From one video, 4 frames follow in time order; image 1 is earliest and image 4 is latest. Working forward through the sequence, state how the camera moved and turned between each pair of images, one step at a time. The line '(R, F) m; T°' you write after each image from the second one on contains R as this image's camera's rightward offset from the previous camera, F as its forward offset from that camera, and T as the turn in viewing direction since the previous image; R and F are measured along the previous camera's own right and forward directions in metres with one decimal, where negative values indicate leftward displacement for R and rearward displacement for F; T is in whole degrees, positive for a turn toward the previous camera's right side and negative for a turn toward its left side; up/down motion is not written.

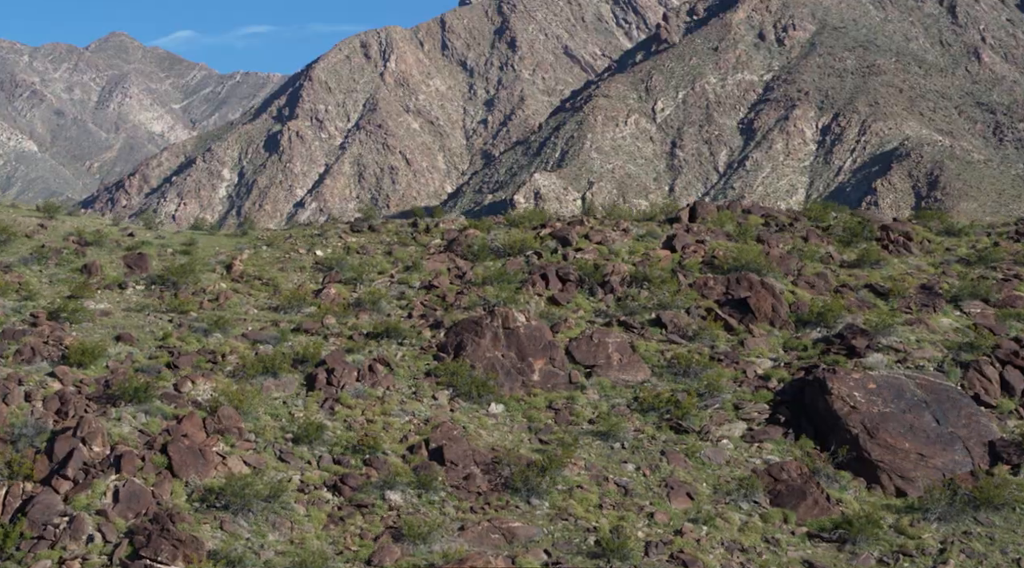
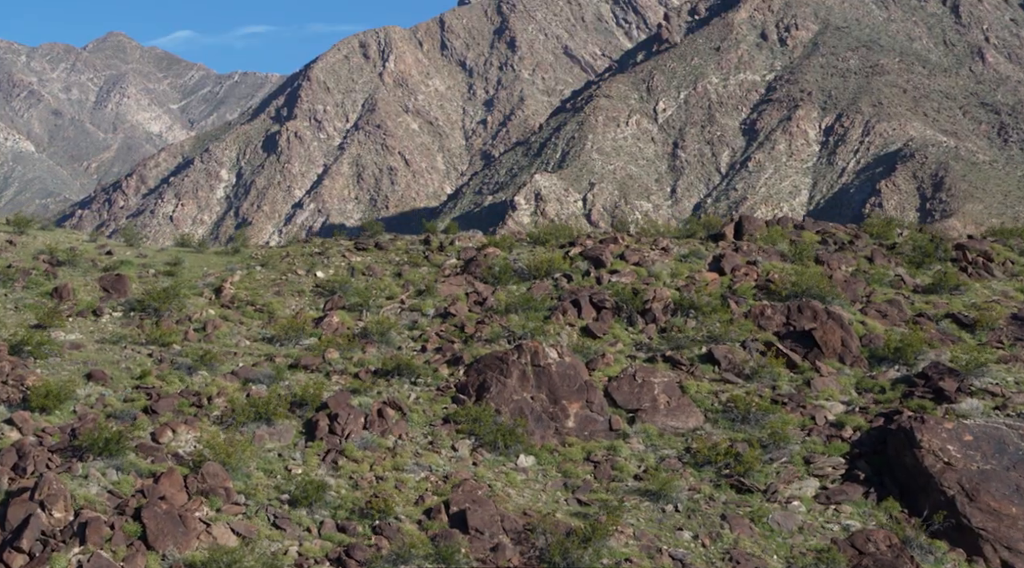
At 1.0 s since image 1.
(-0.5, +4.1) m; 0°
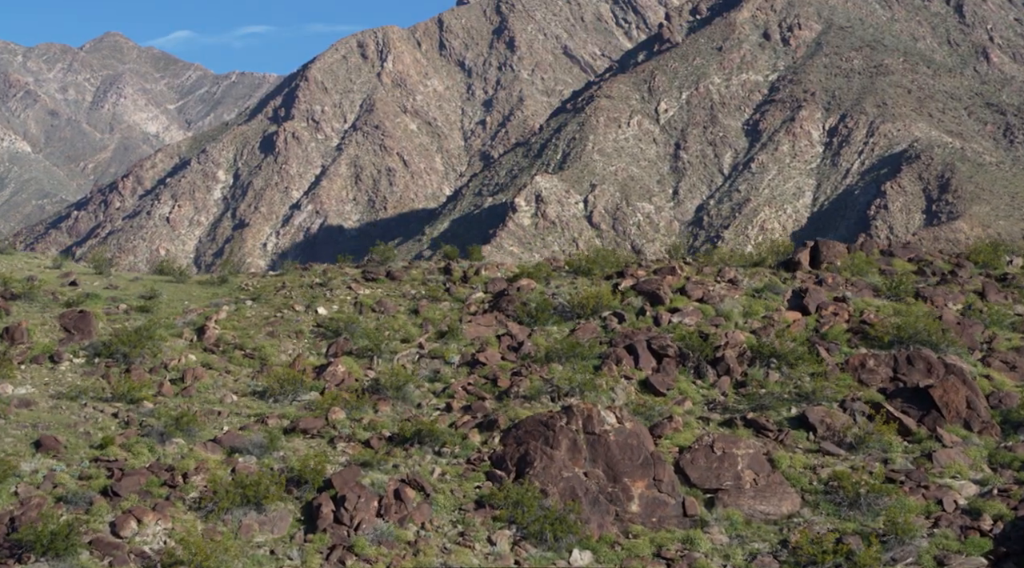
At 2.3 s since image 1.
(-0.7, +5.1) m; 0°
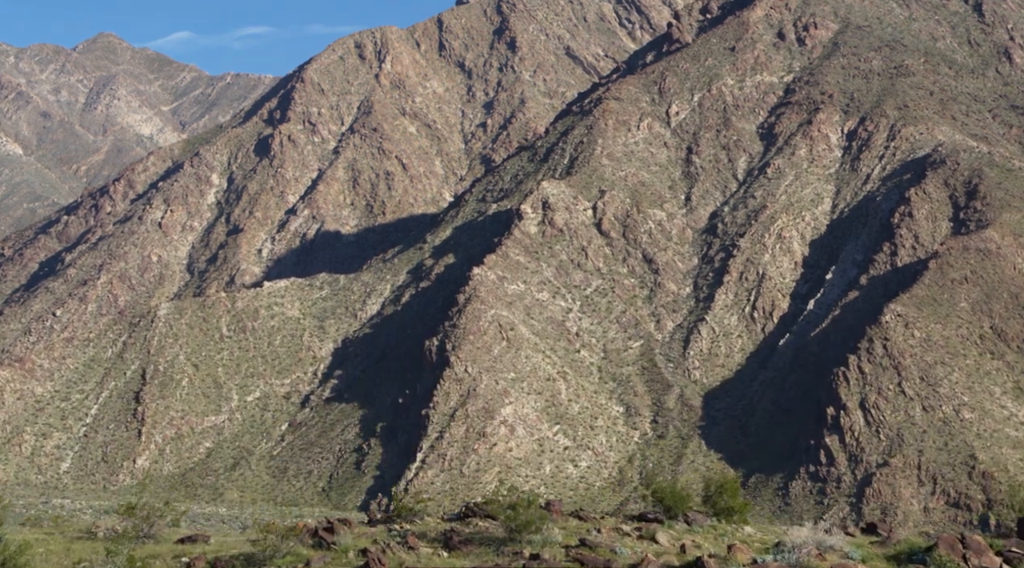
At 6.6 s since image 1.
(-2.6, +18.3) m; 0°
